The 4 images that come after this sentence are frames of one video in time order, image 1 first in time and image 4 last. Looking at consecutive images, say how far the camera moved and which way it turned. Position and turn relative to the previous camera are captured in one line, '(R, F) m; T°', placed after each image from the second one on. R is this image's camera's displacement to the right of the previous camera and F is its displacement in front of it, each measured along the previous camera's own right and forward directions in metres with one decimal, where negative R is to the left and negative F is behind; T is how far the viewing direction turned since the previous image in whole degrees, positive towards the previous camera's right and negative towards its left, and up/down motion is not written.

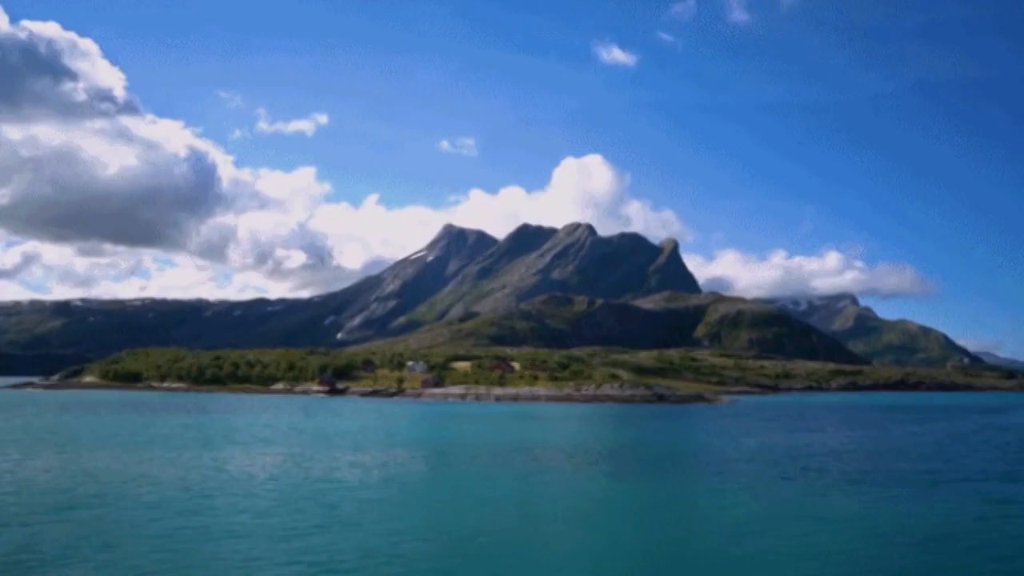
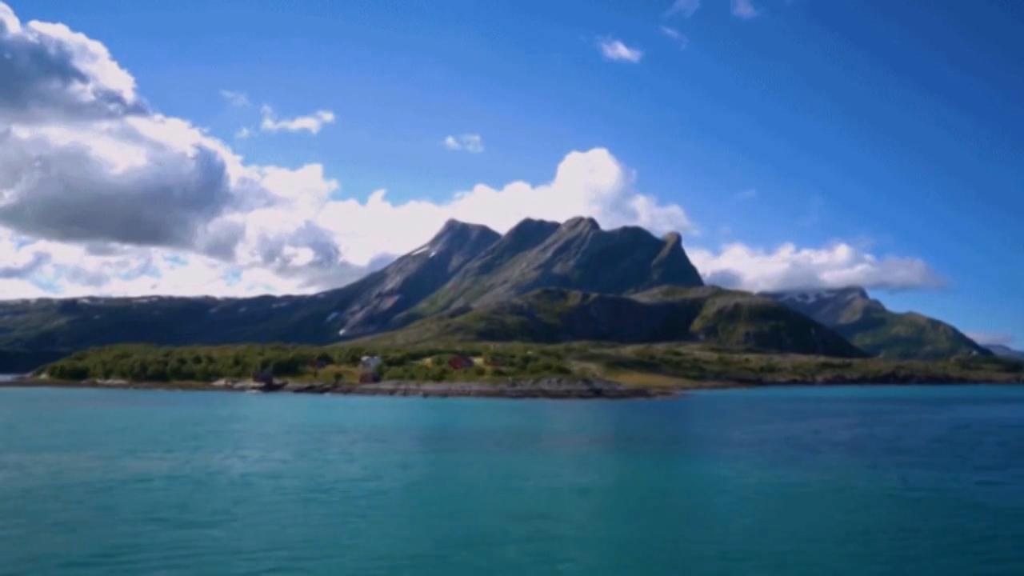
(+7.2, +0.4) m; -2°
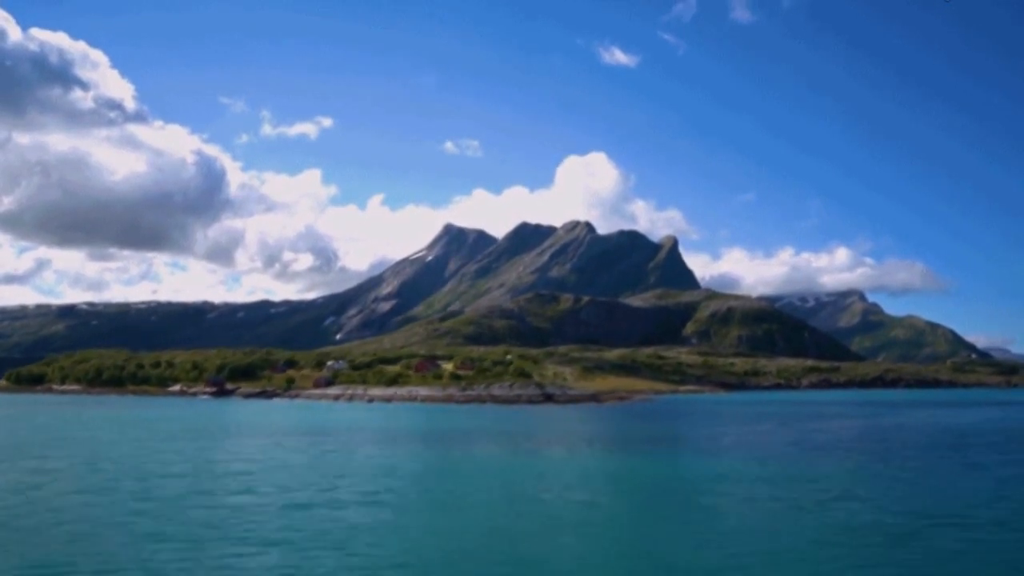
(+4.8, +0.4) m; -1°
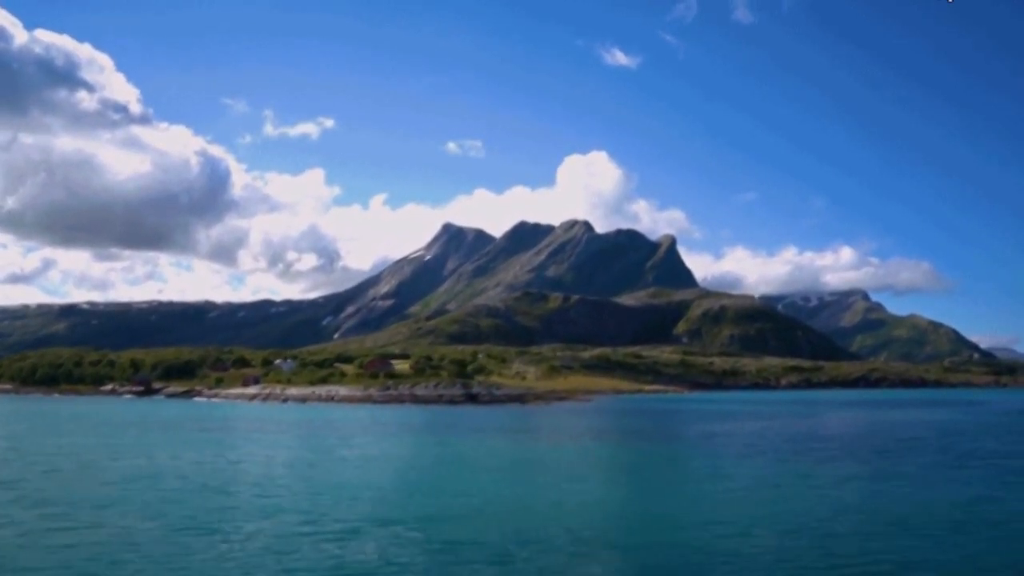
(+7.5, +0.9) m; -1°
